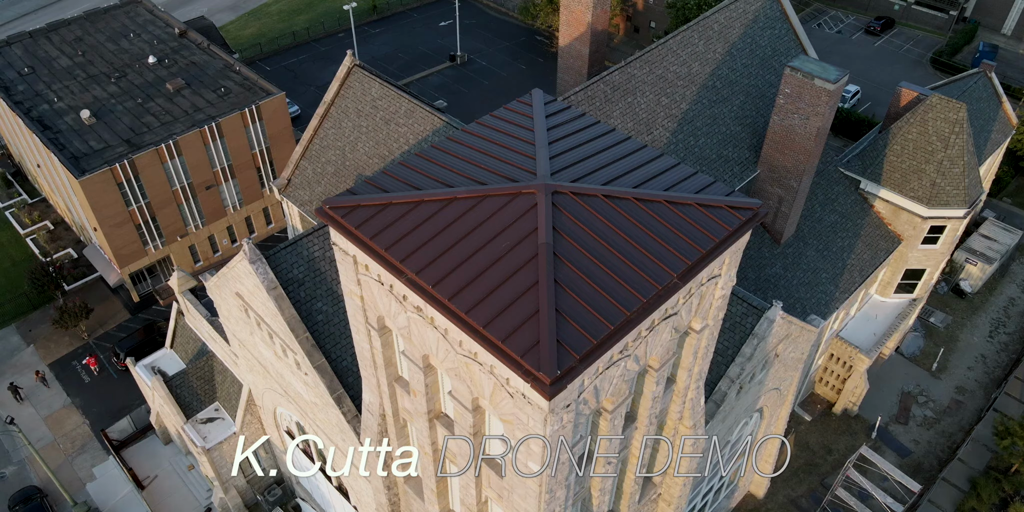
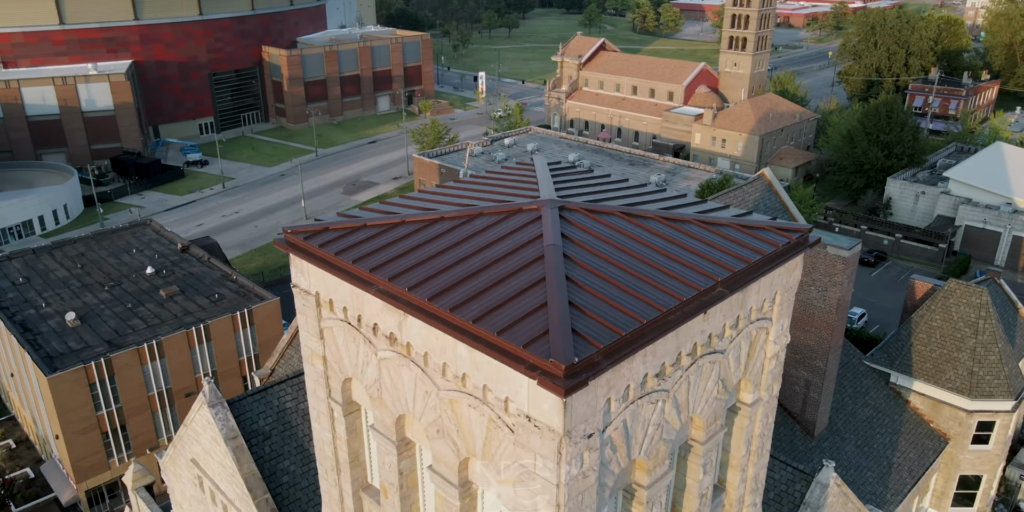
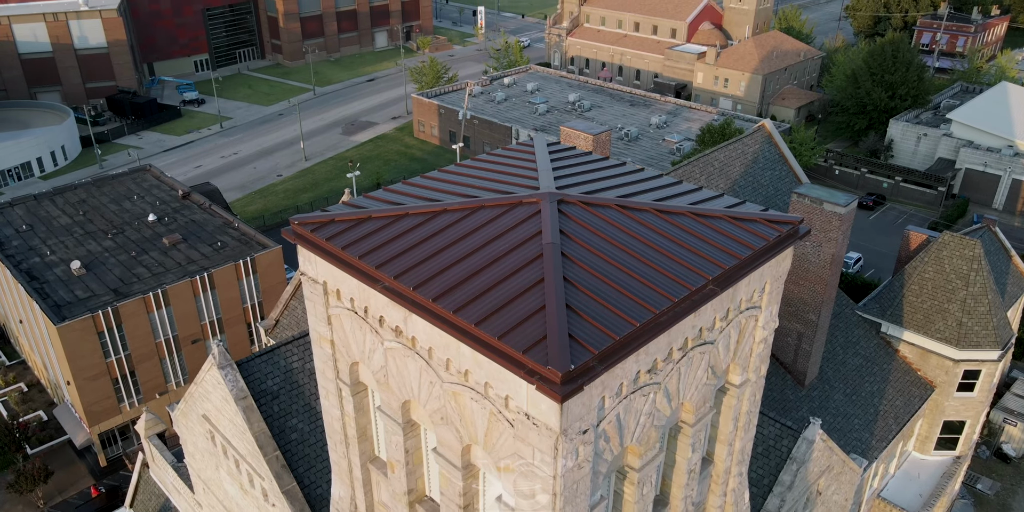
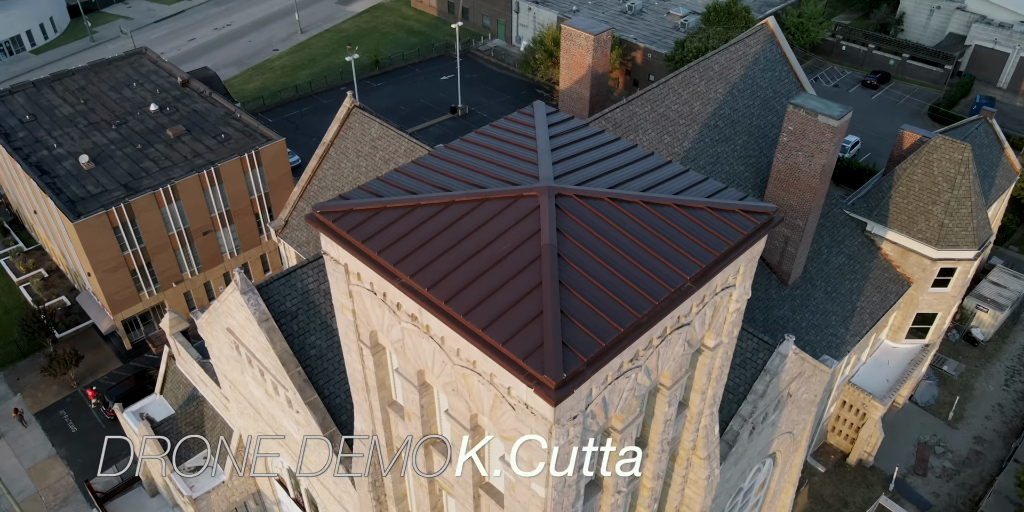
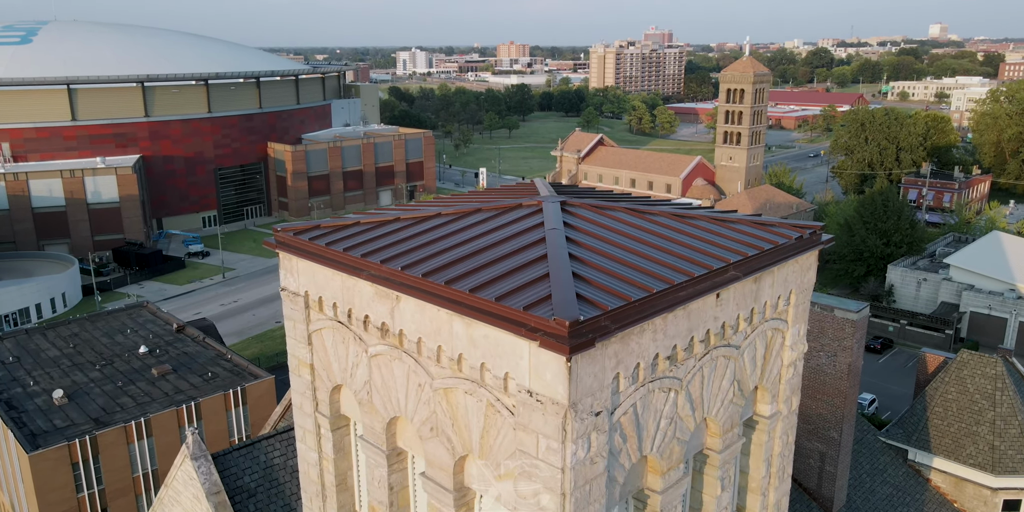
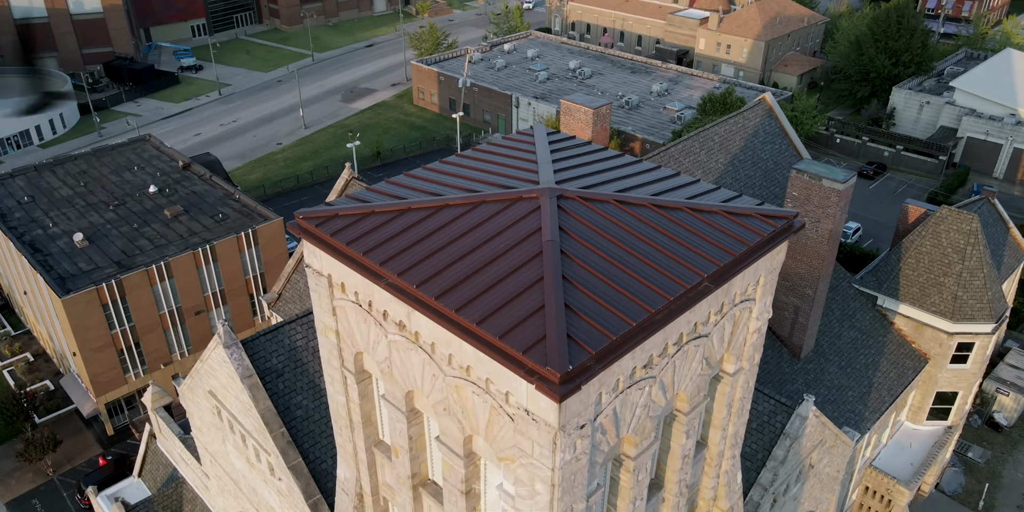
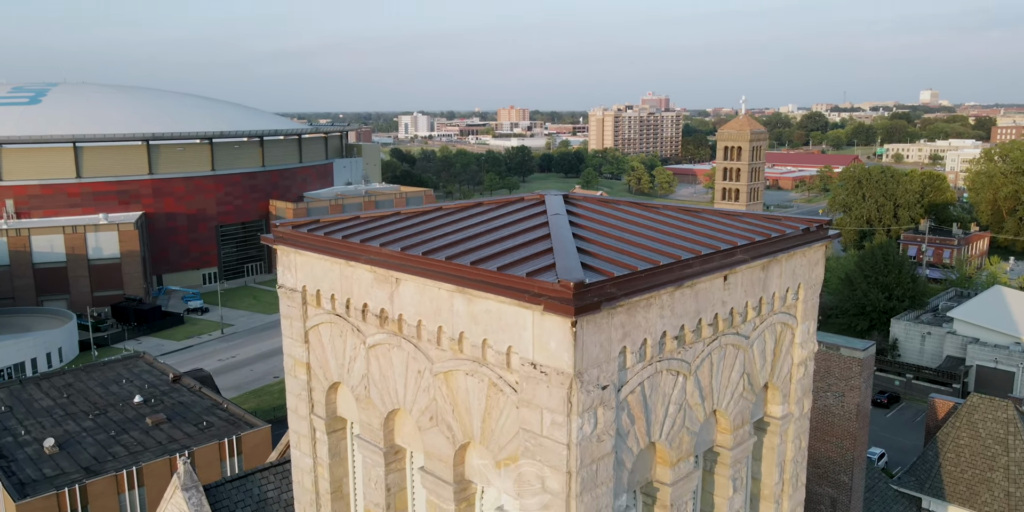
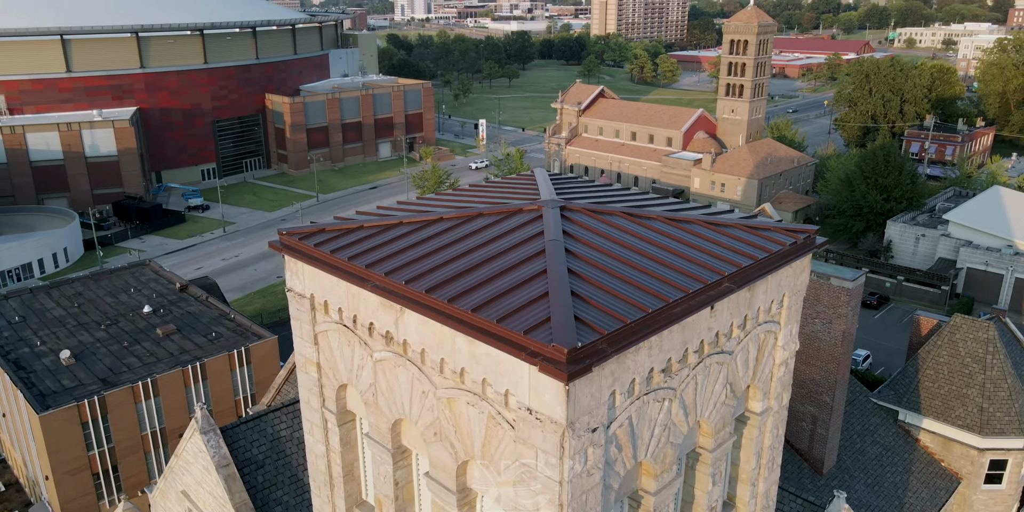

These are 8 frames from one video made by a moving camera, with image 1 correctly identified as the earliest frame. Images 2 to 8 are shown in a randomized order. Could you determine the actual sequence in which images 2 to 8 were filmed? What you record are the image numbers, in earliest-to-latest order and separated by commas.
4, 6, 3, 2, 8, 5, 7
